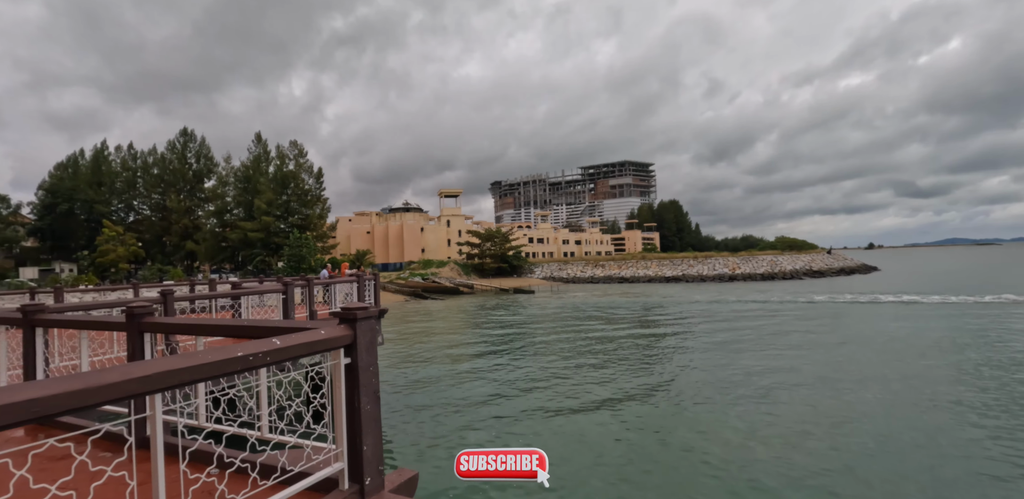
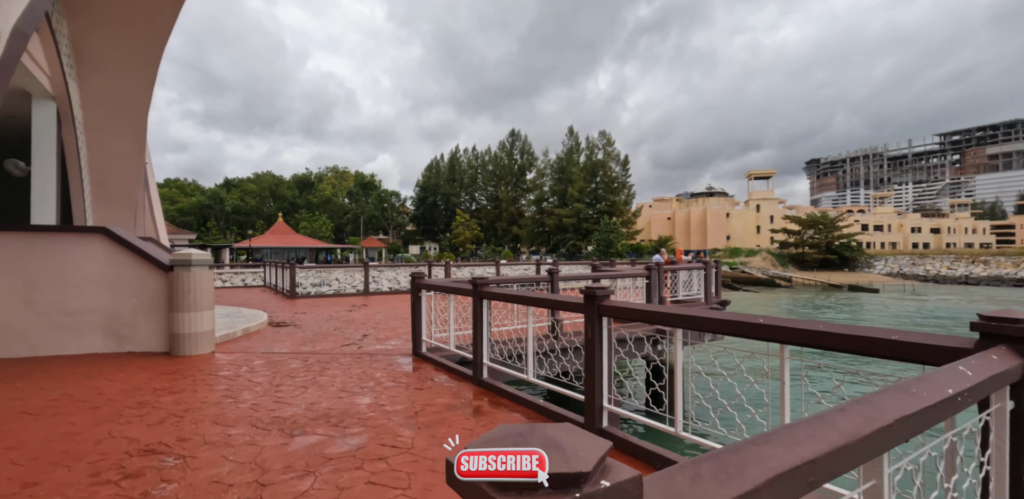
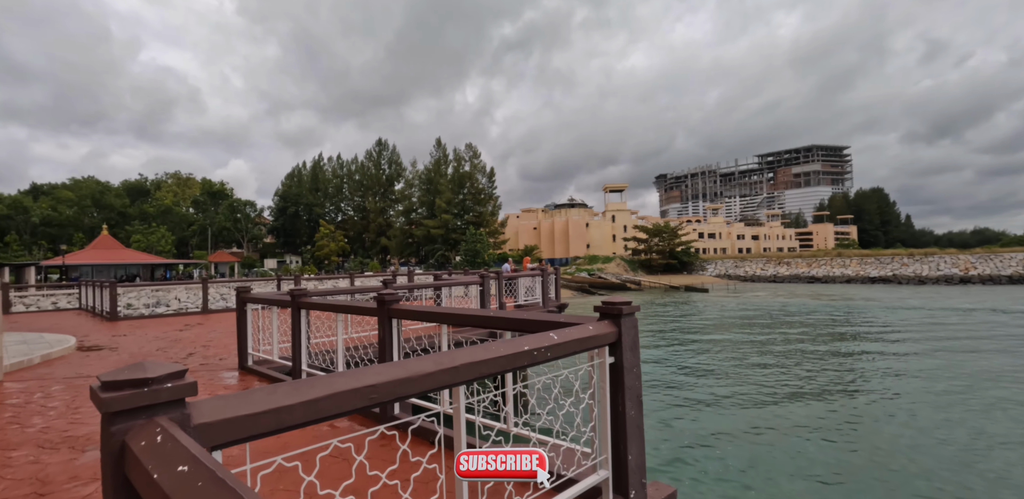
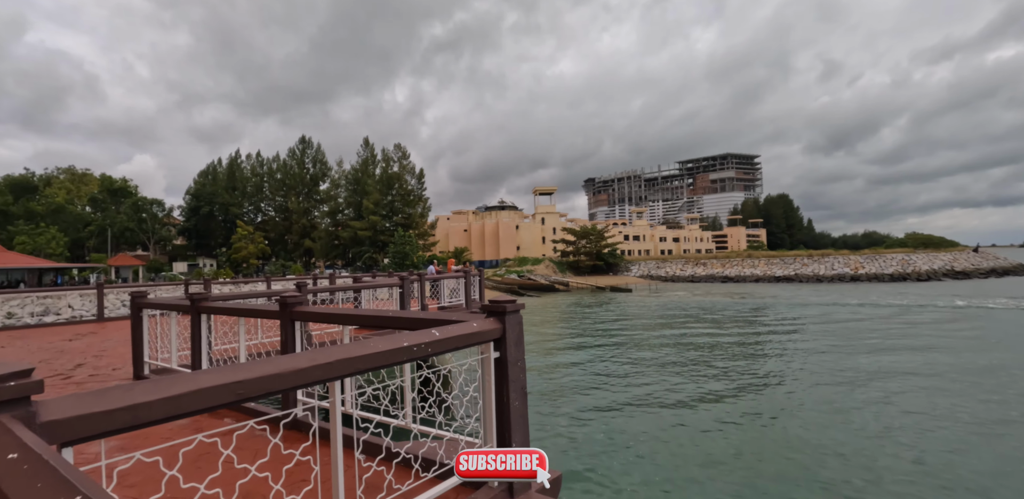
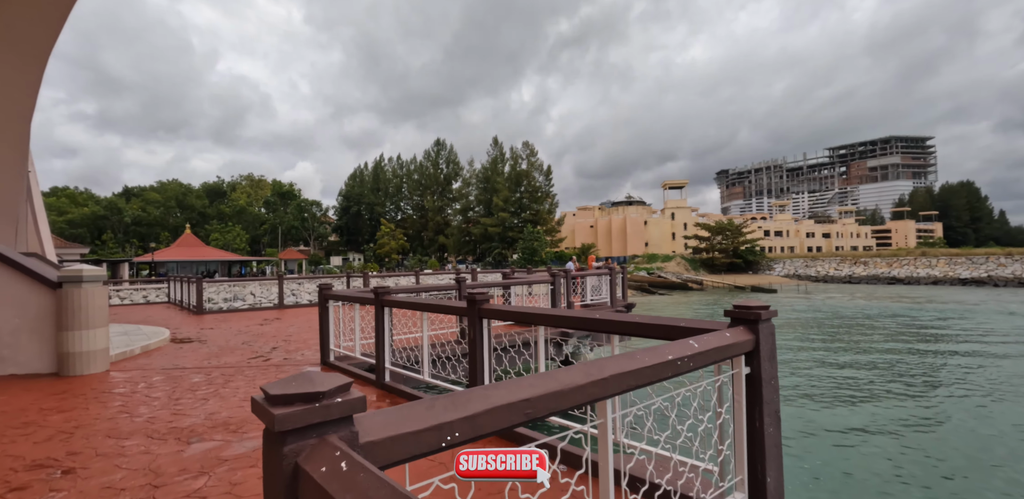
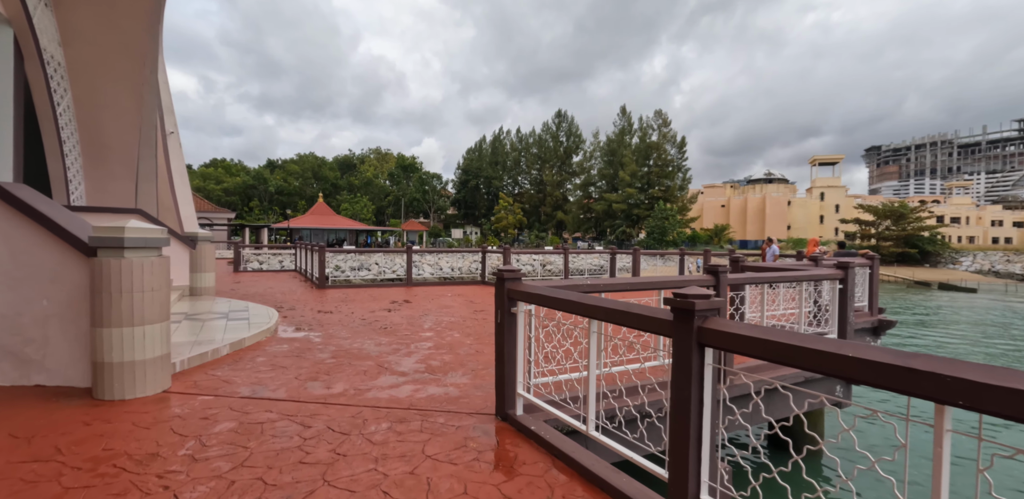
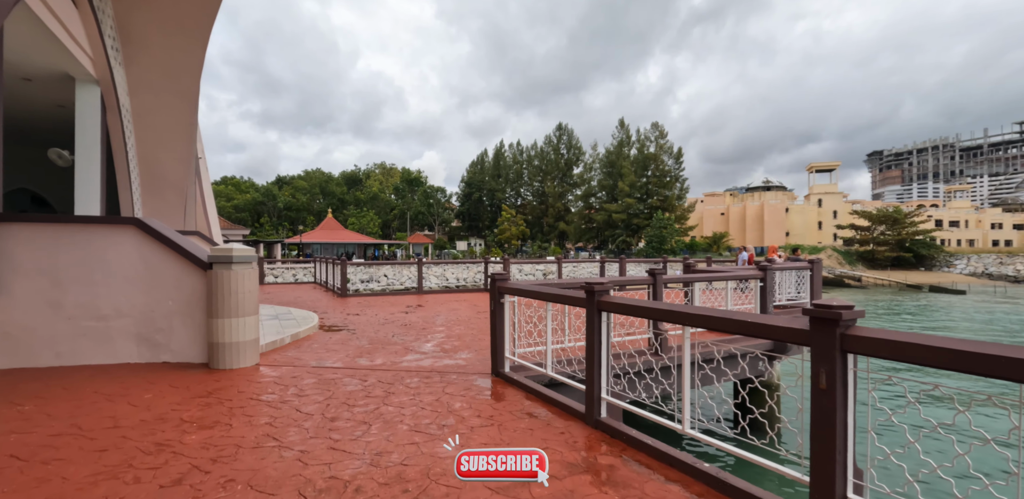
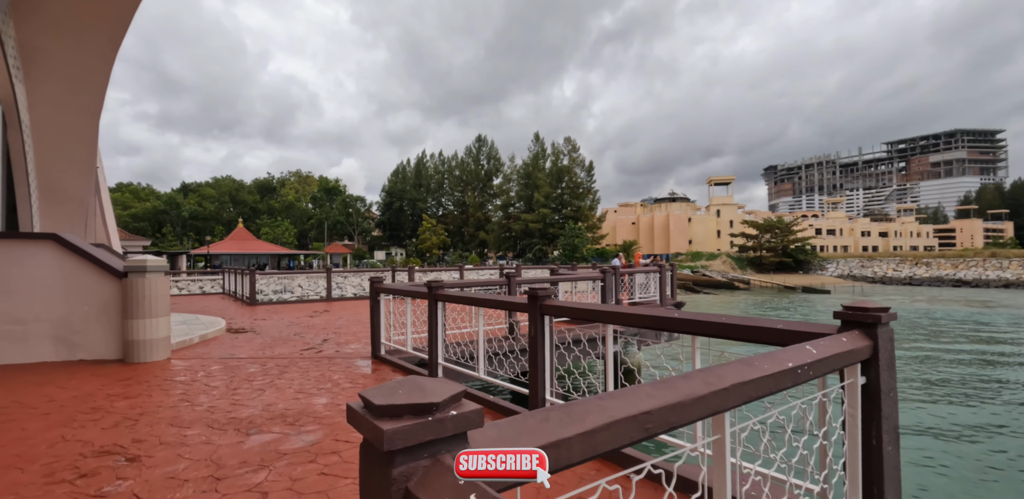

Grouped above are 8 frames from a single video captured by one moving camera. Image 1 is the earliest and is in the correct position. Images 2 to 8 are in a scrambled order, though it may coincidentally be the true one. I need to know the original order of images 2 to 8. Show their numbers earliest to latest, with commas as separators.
4, 3, 5, 8, 2, 7, 6
